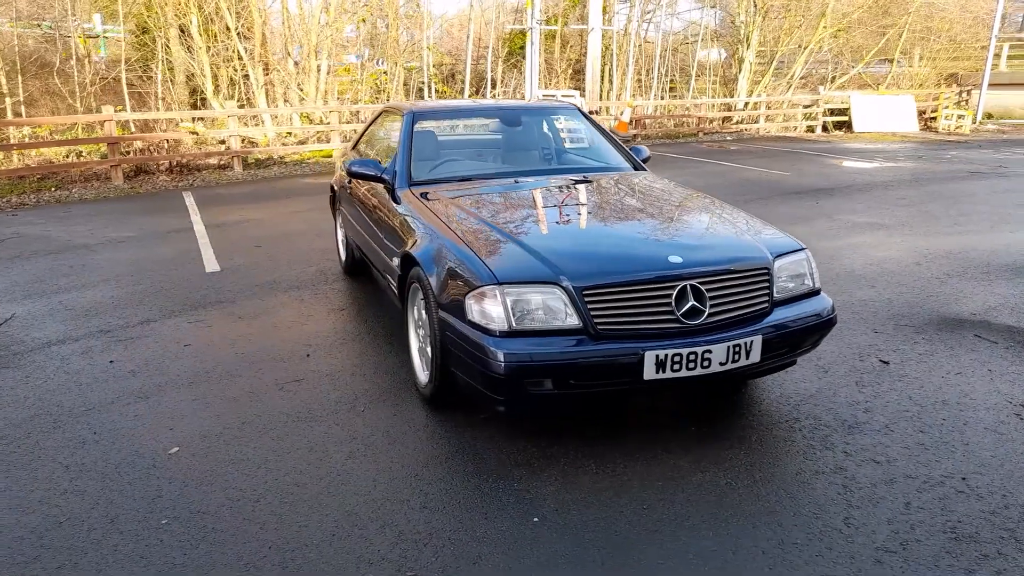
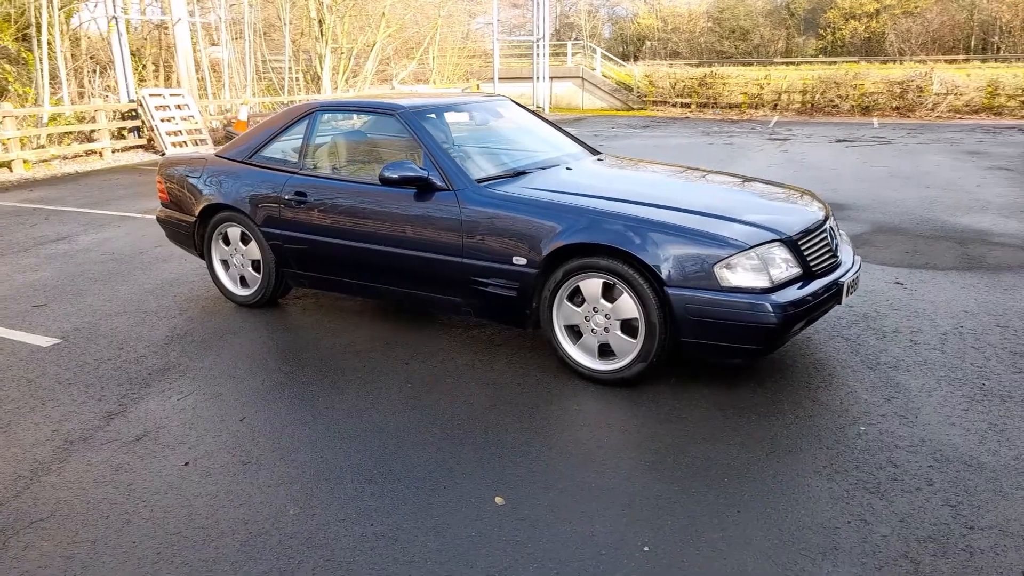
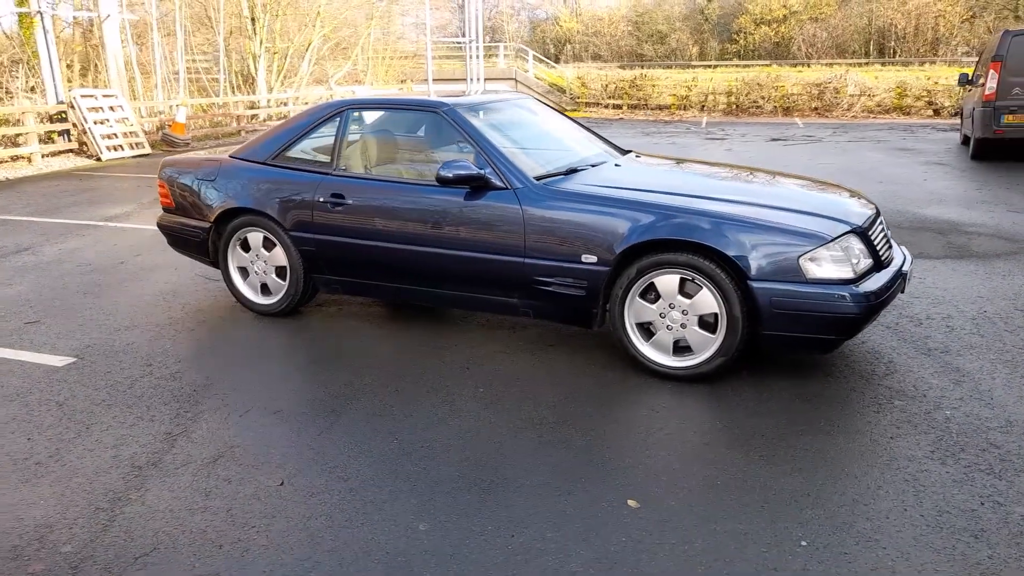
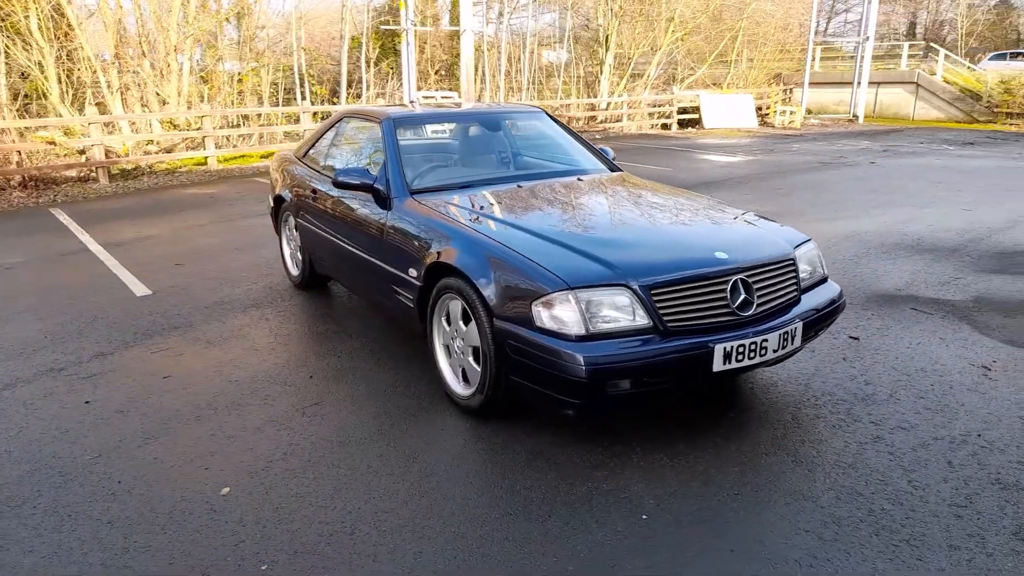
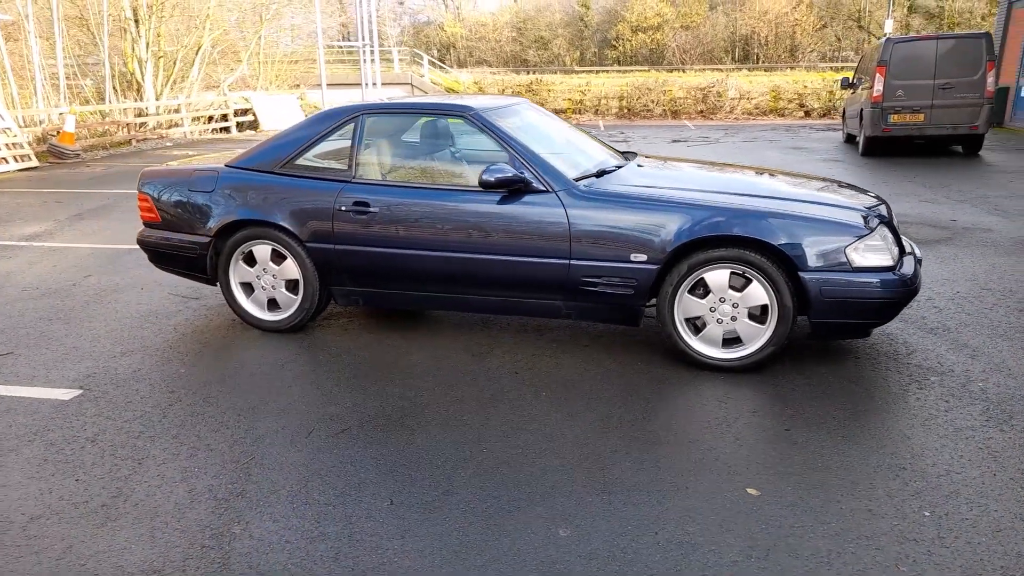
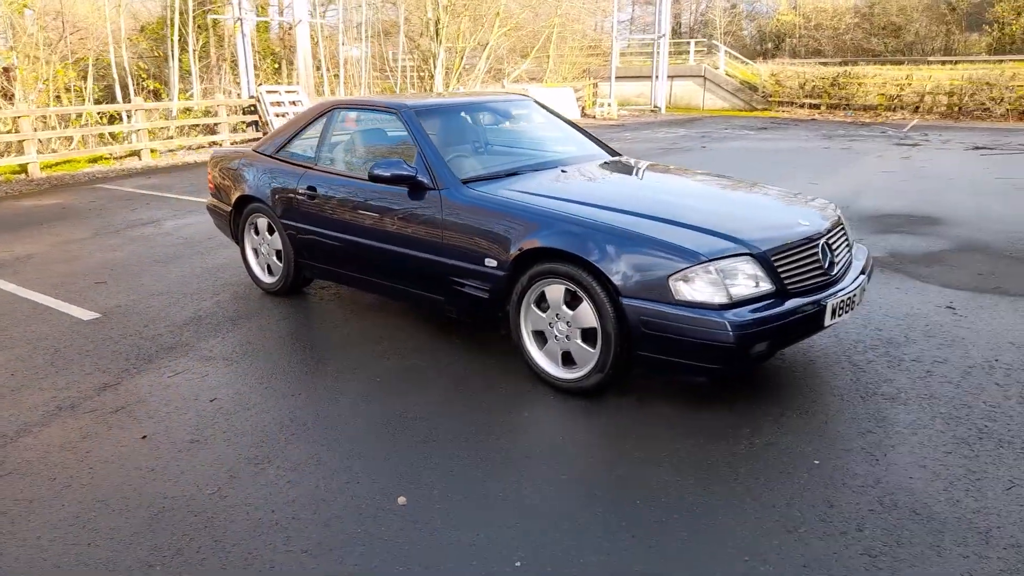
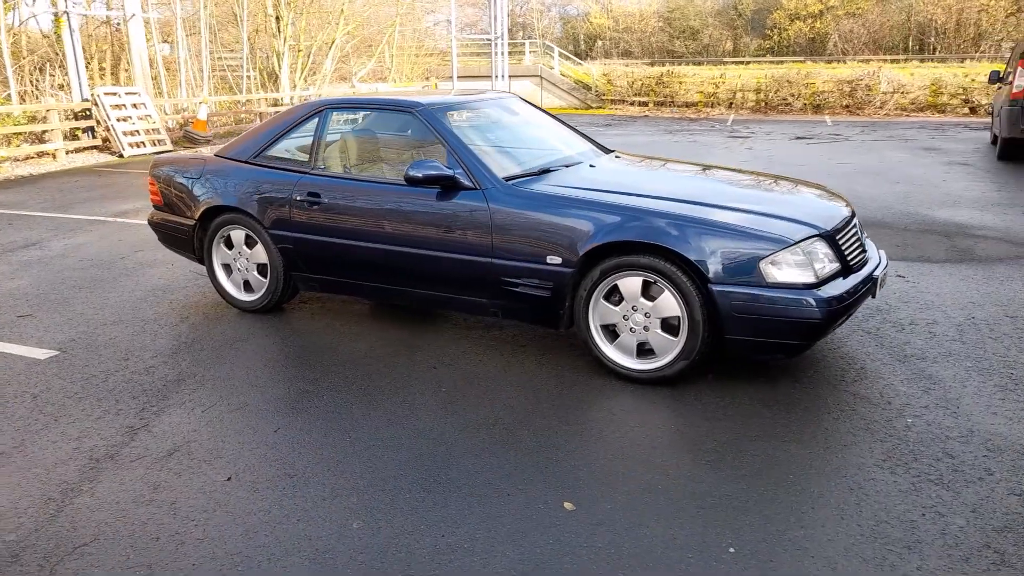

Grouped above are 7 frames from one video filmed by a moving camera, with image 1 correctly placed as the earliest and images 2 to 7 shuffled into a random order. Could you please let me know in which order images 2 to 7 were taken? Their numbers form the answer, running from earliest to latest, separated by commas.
4, 6, 2, 7, 3, 5
